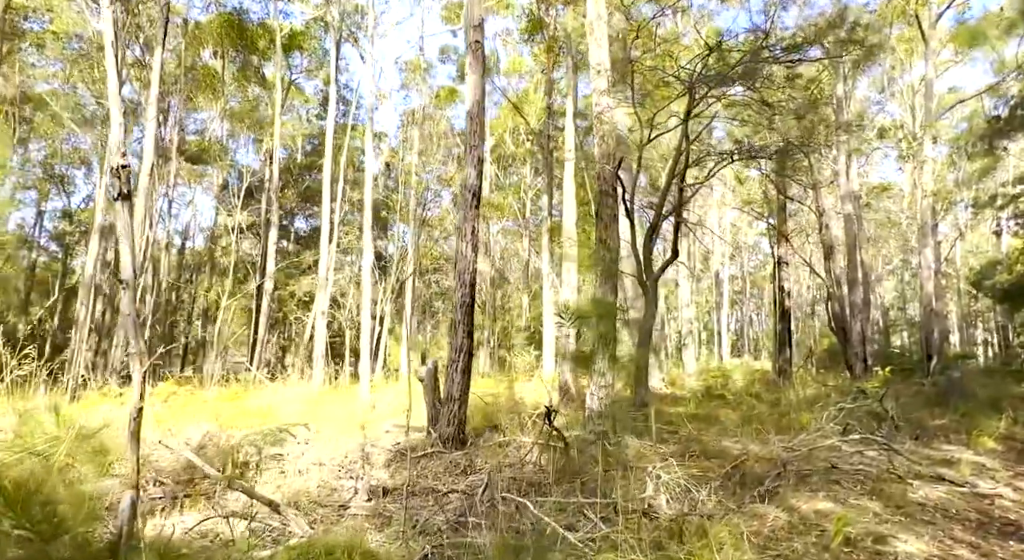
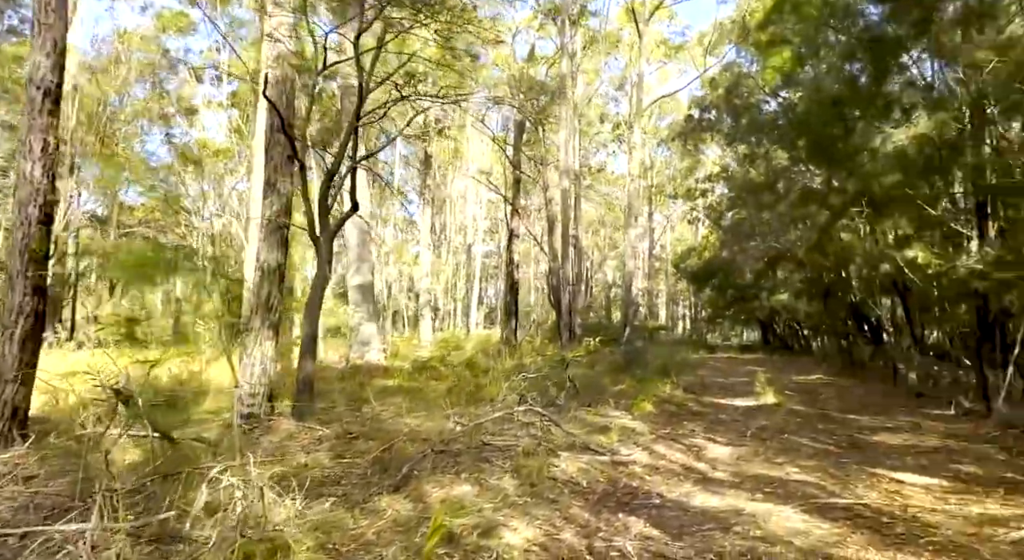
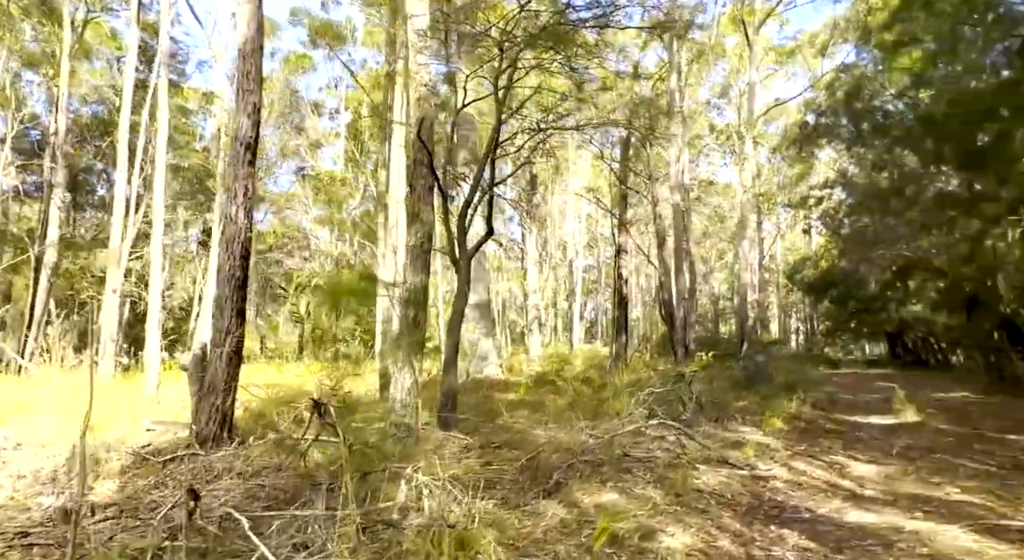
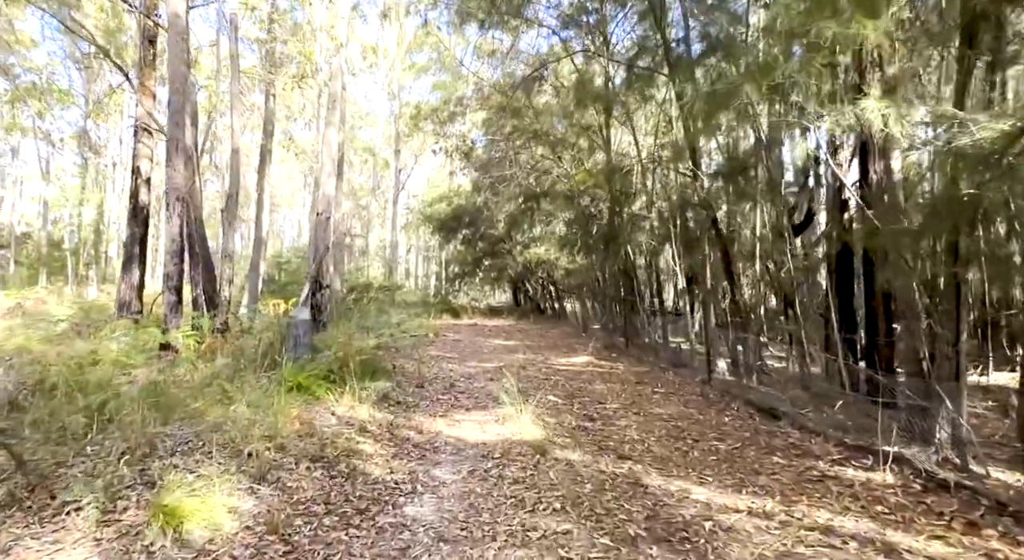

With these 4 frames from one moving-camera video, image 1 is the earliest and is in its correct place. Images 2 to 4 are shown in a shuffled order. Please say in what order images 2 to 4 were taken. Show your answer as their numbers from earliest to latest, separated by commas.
3, 2, 4
